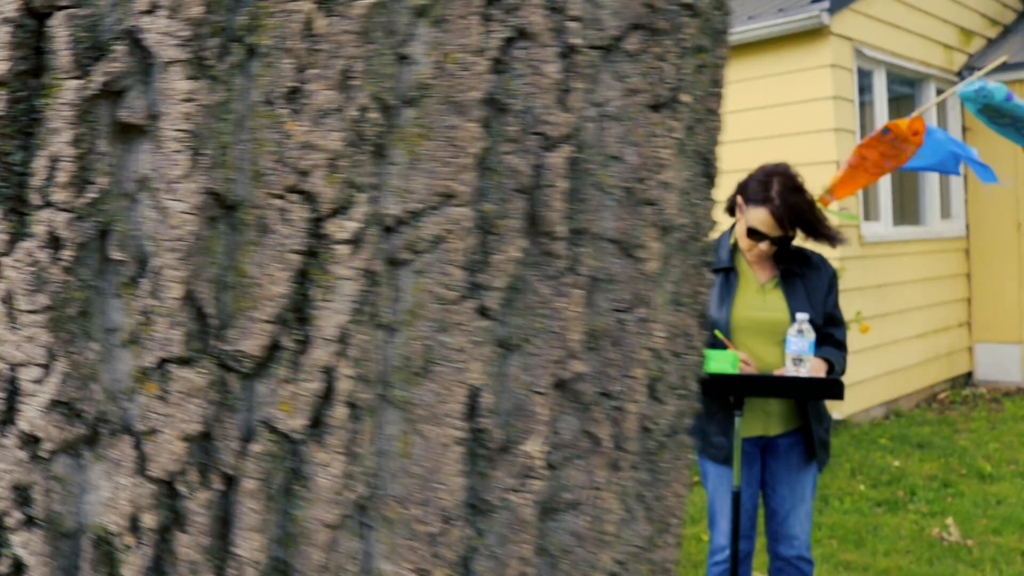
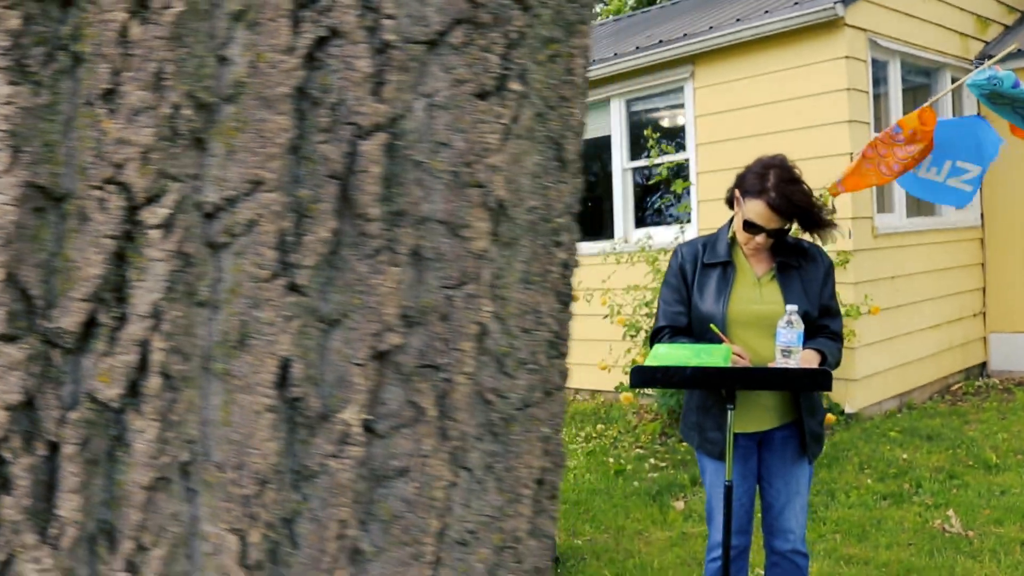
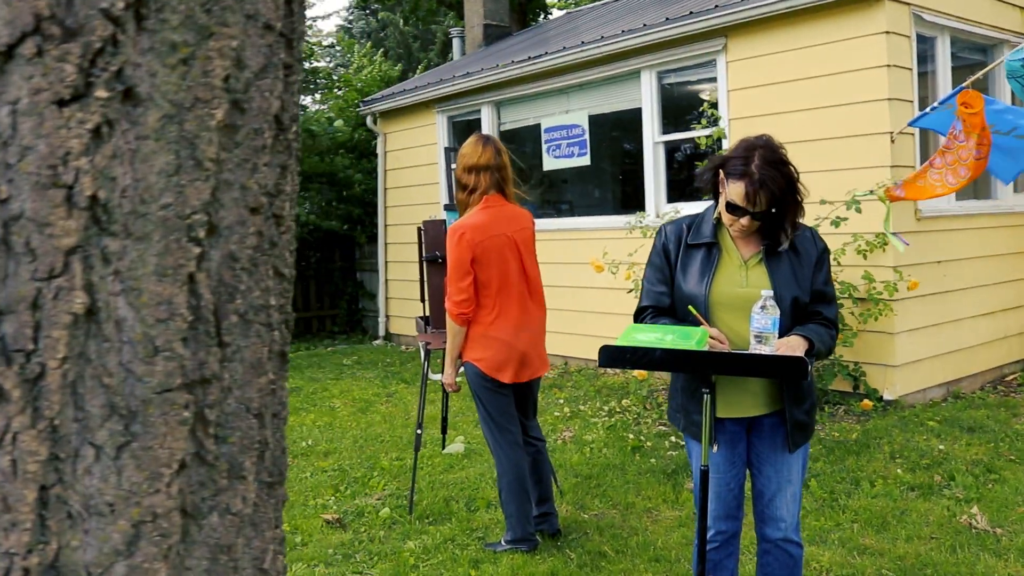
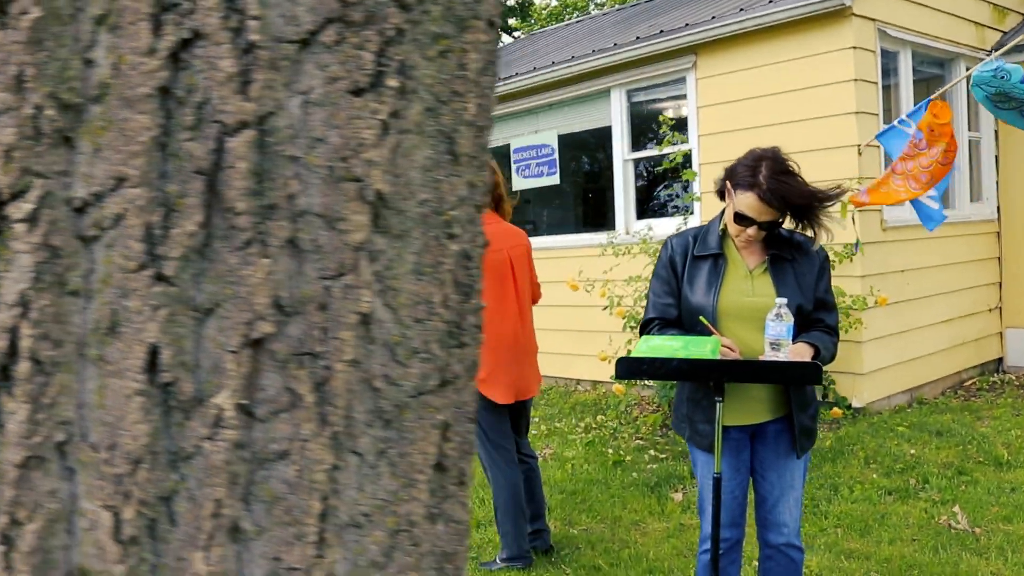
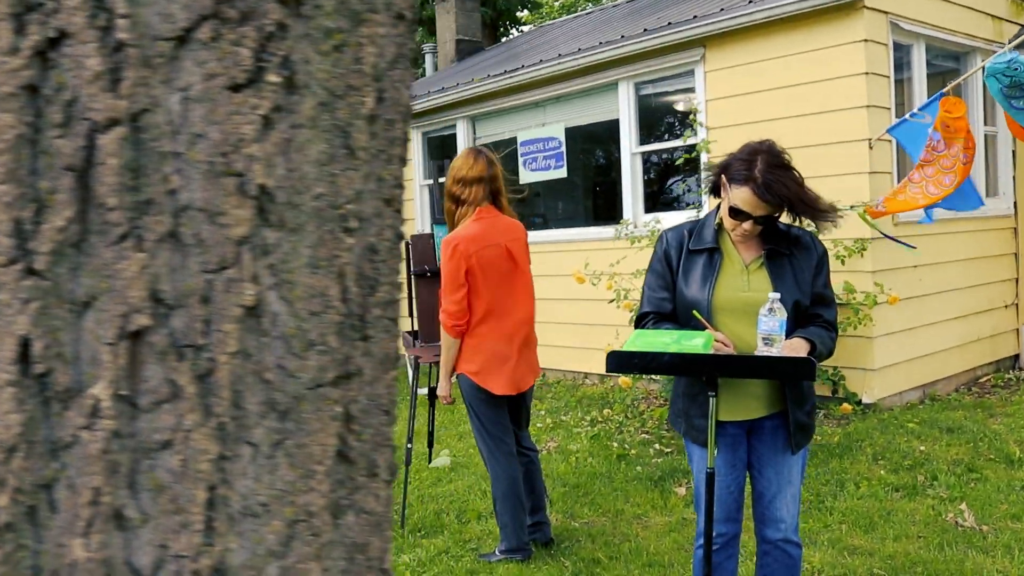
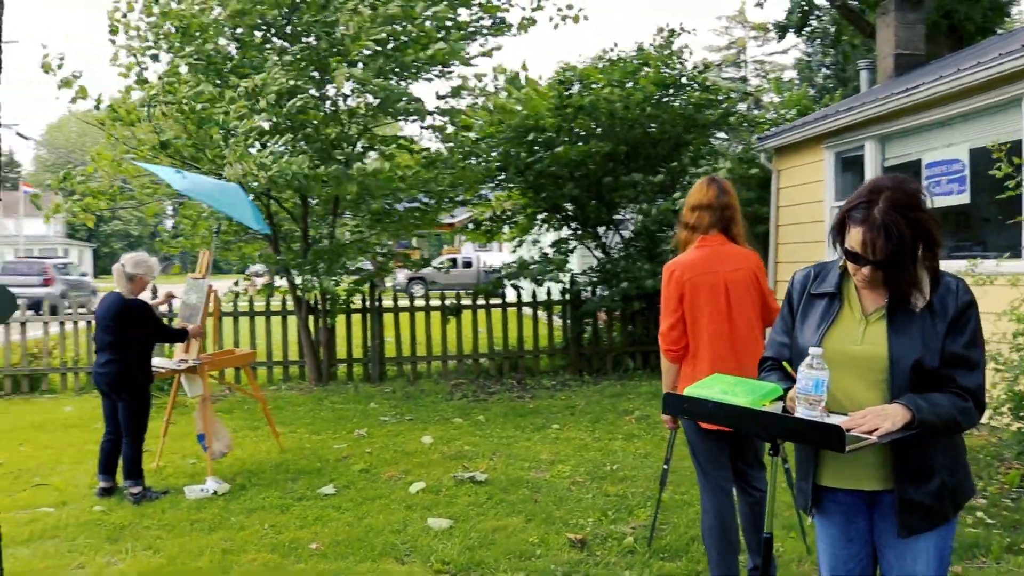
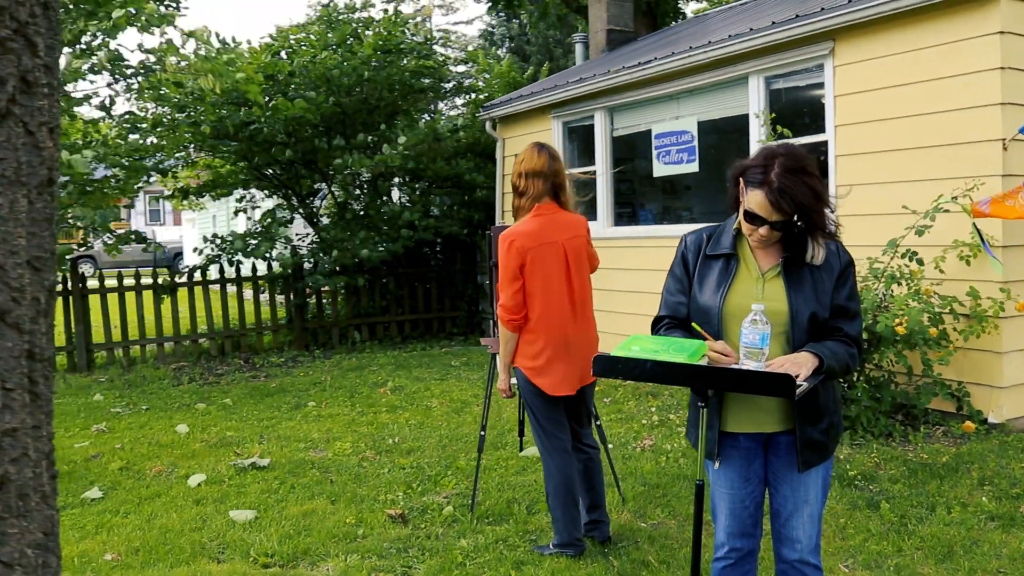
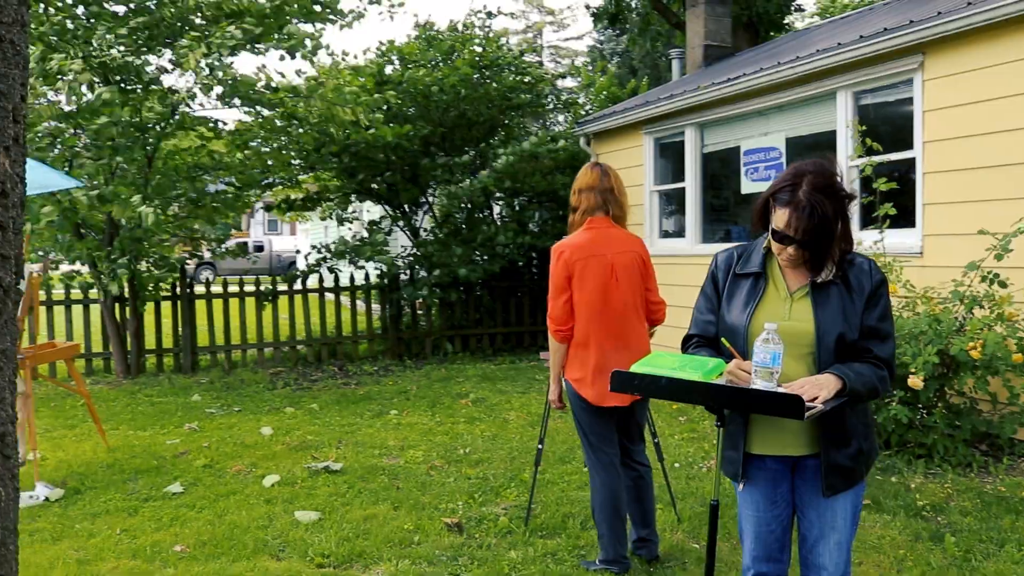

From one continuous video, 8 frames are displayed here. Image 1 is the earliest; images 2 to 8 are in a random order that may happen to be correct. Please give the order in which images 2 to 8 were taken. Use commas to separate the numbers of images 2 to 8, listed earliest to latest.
2, 4, 5, 3, 7, 8, 6
